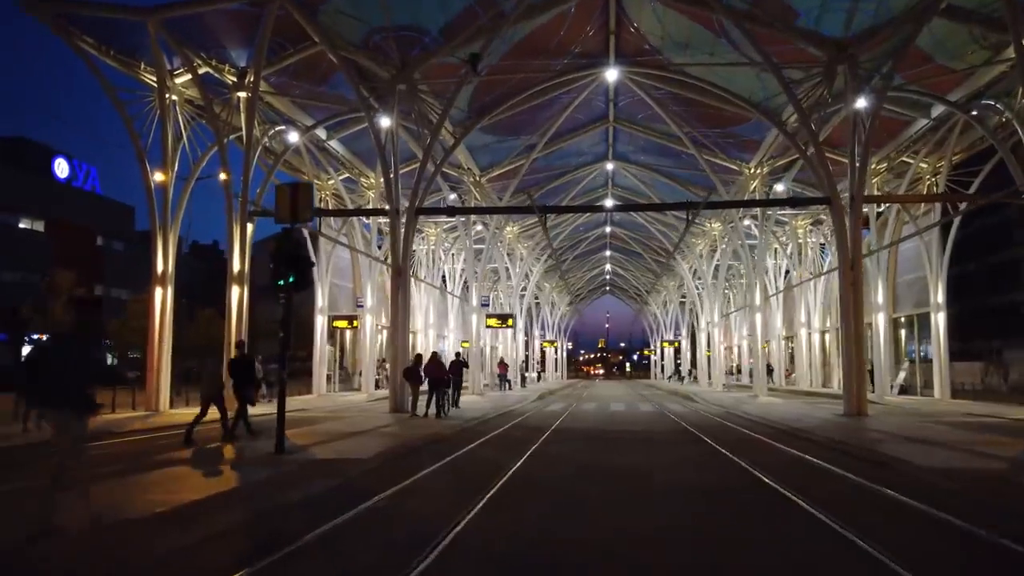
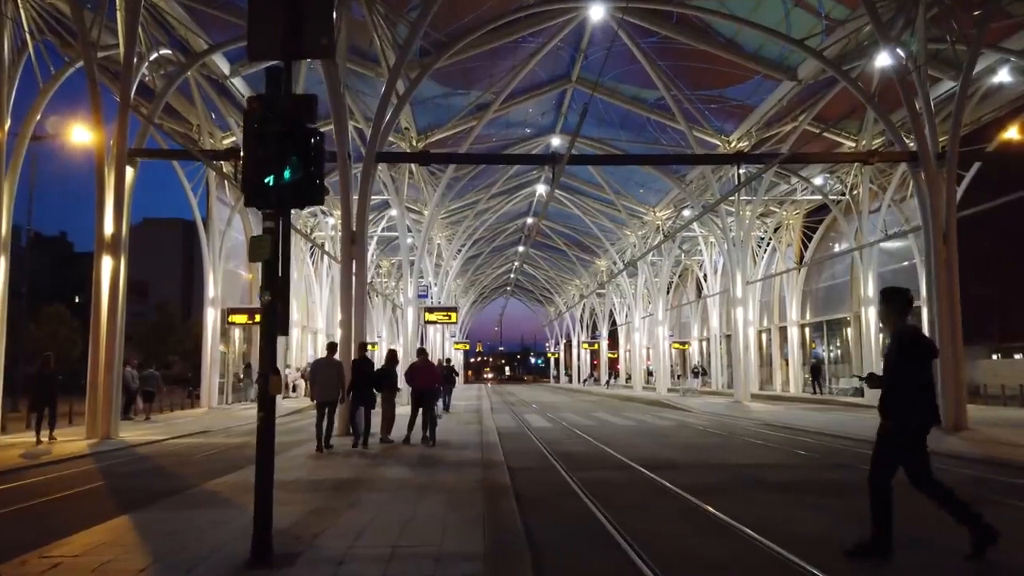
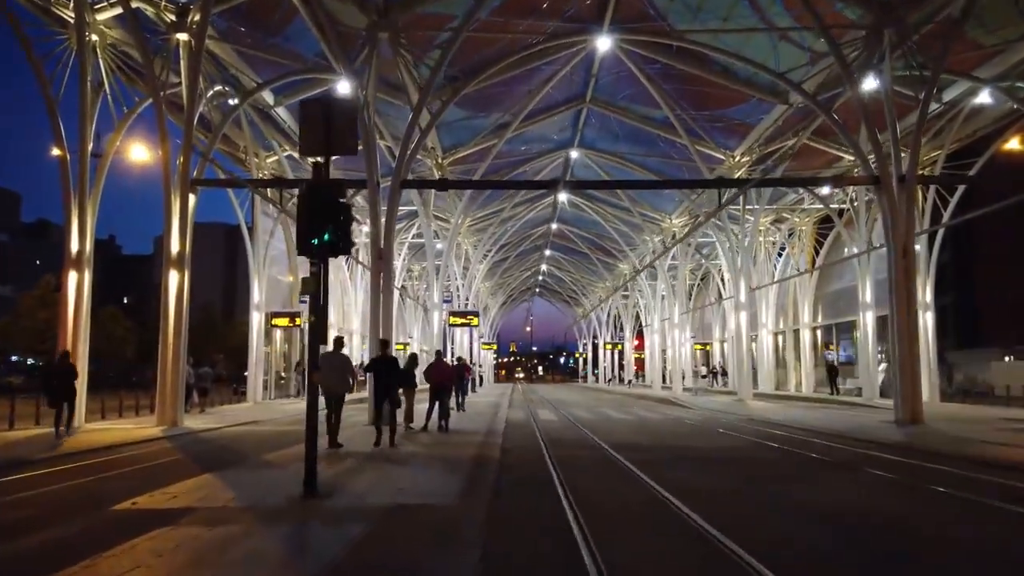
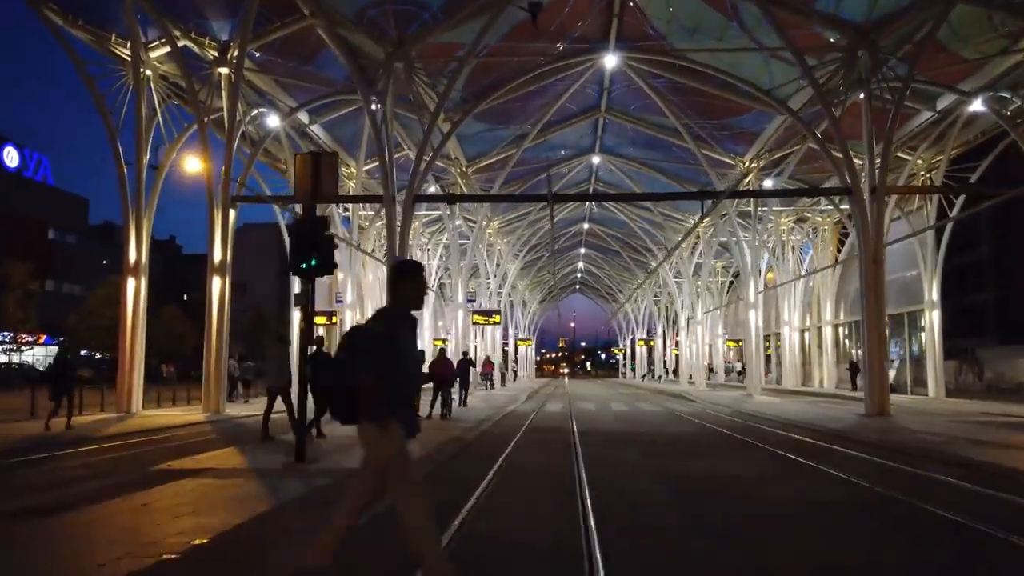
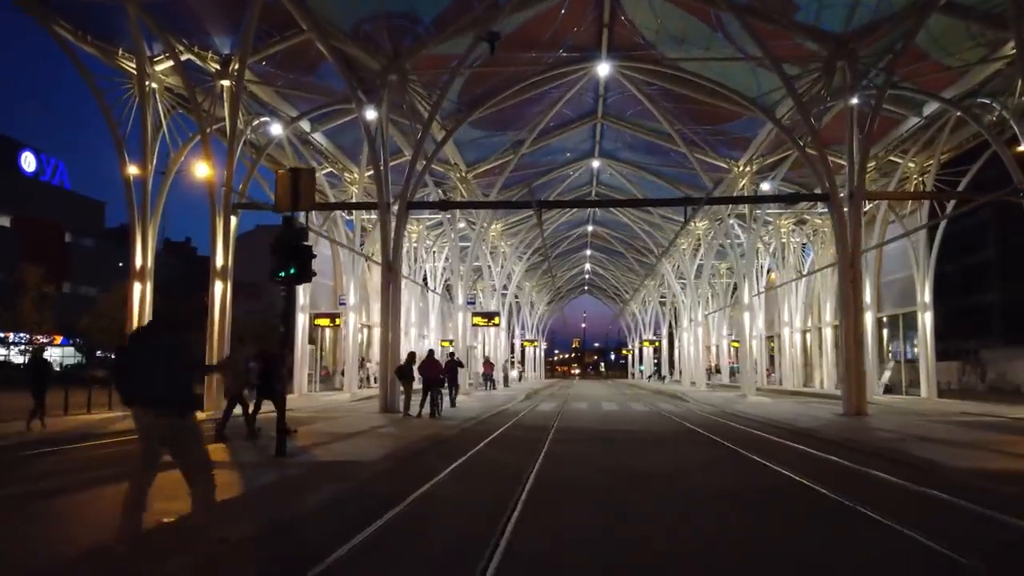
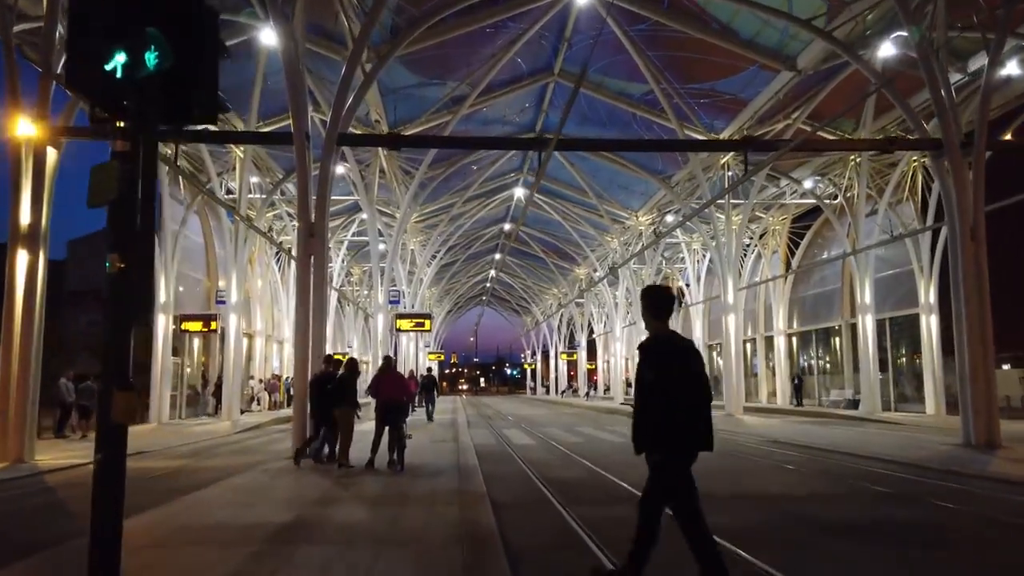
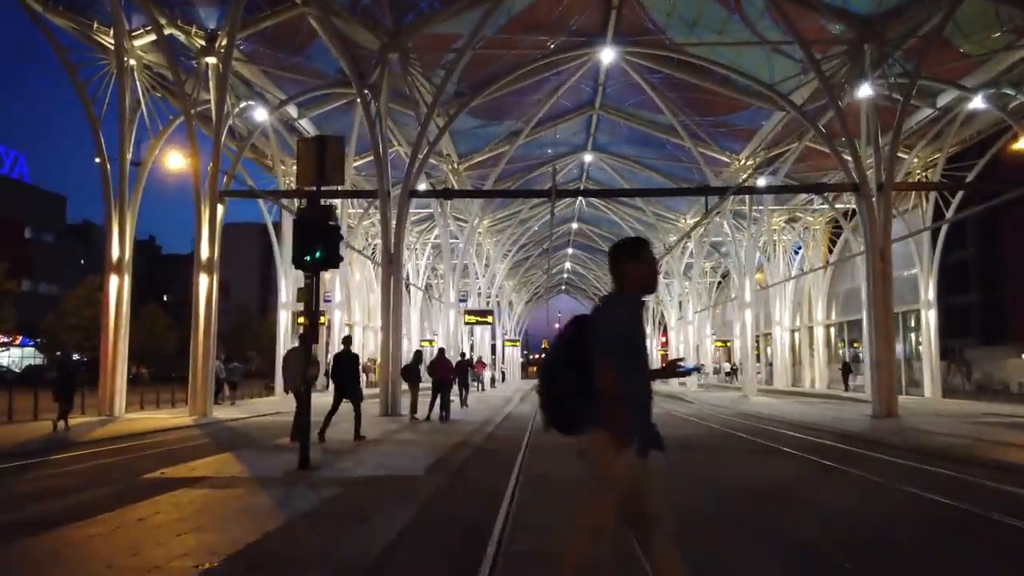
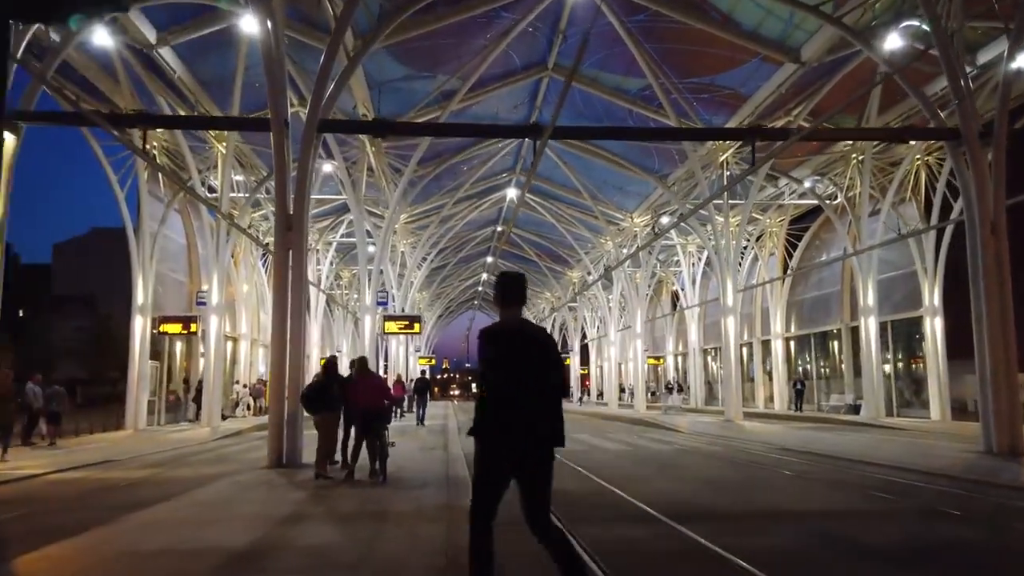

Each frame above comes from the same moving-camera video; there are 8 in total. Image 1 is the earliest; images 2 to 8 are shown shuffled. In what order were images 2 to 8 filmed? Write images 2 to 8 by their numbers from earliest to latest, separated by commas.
5, 4, 7, 3, 2, 6, 8
